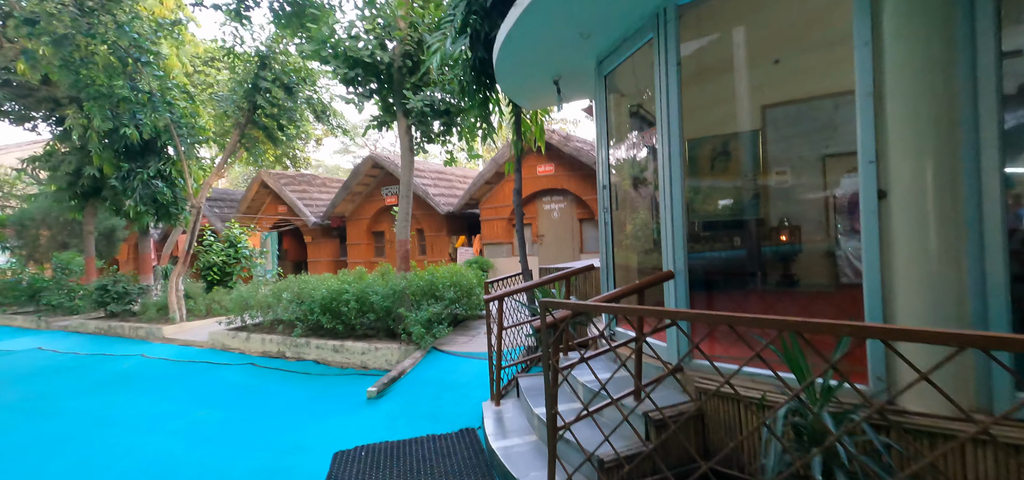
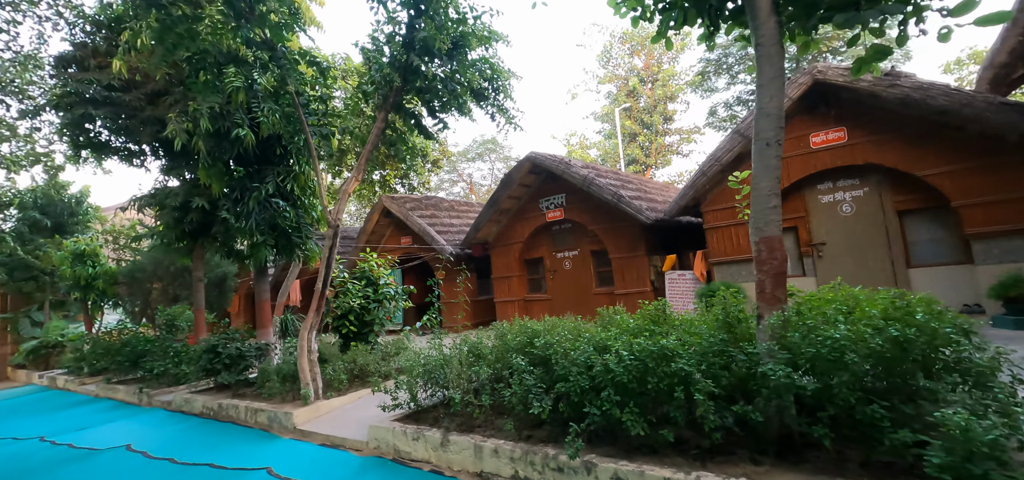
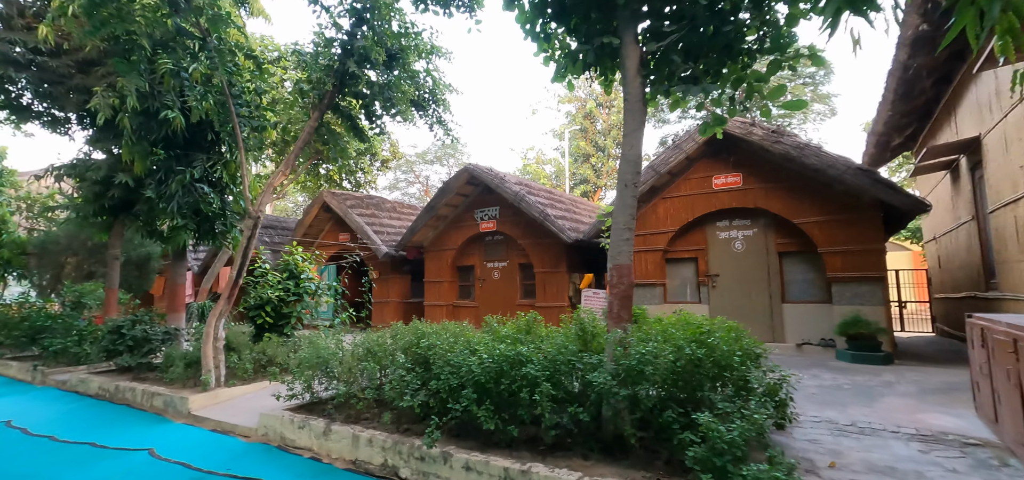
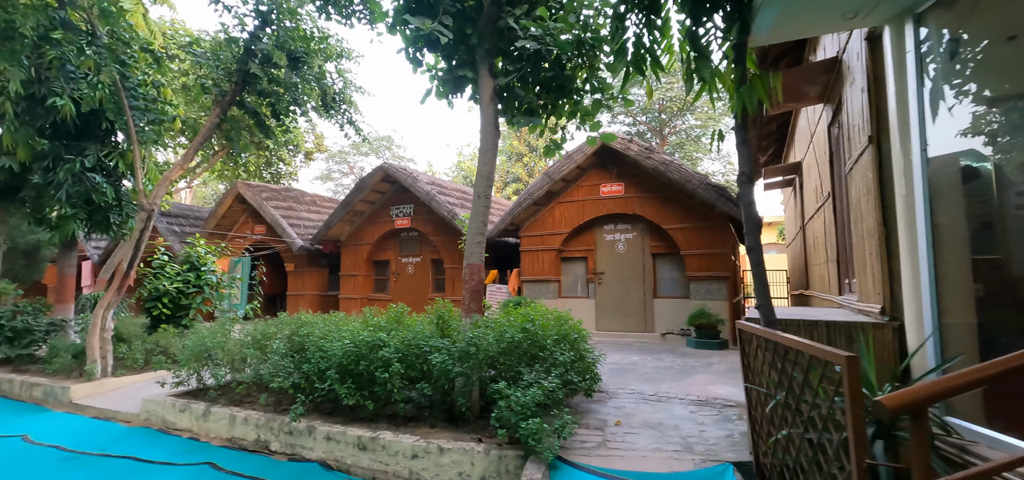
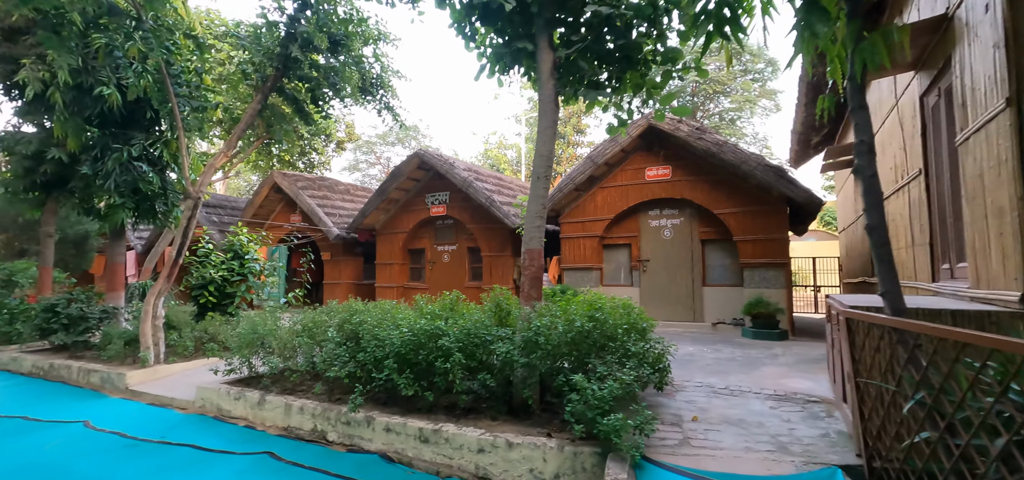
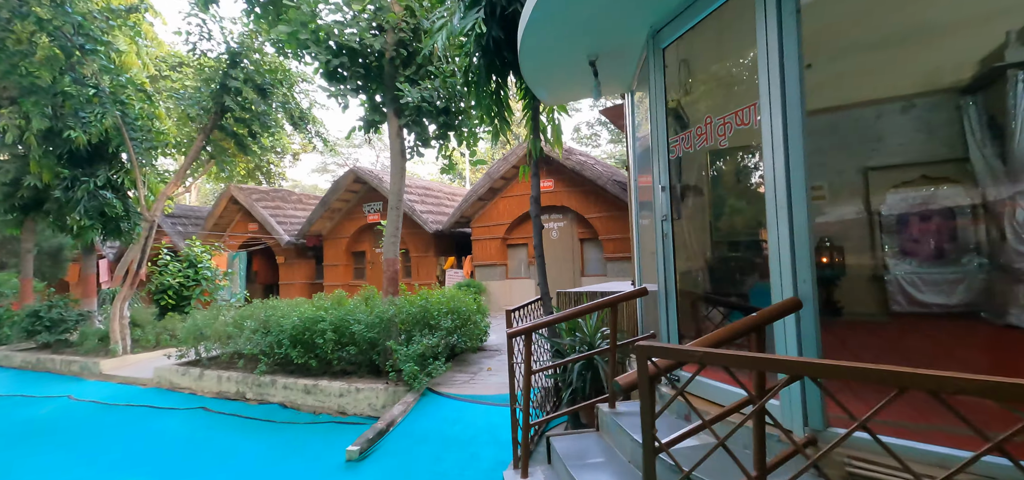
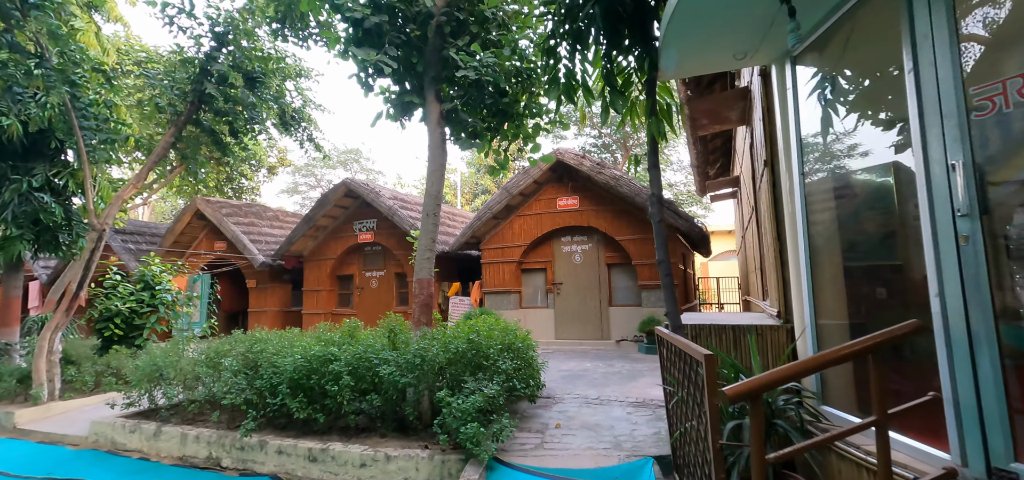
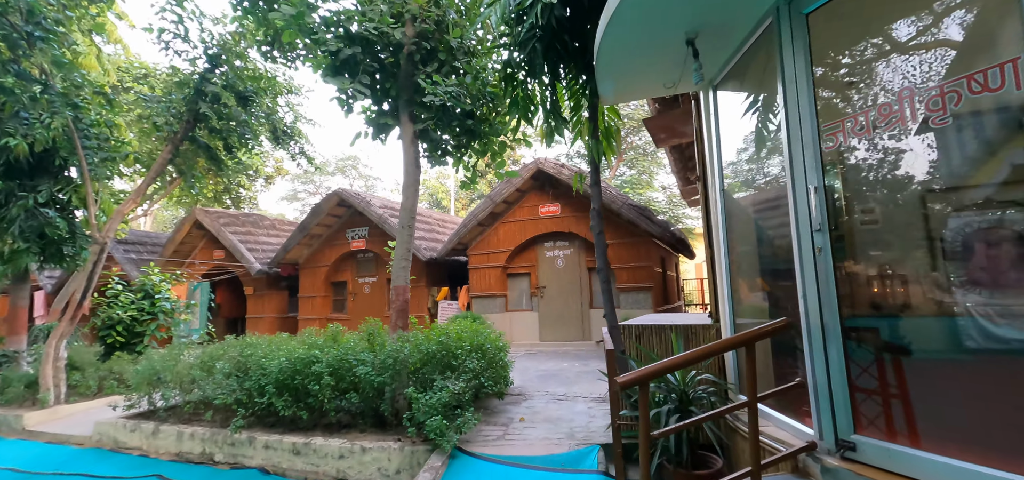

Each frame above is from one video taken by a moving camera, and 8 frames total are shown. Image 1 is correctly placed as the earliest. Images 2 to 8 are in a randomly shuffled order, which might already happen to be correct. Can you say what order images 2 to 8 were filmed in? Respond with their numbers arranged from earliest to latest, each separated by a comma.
6, 8, 7, 4, 5, 3, 2
